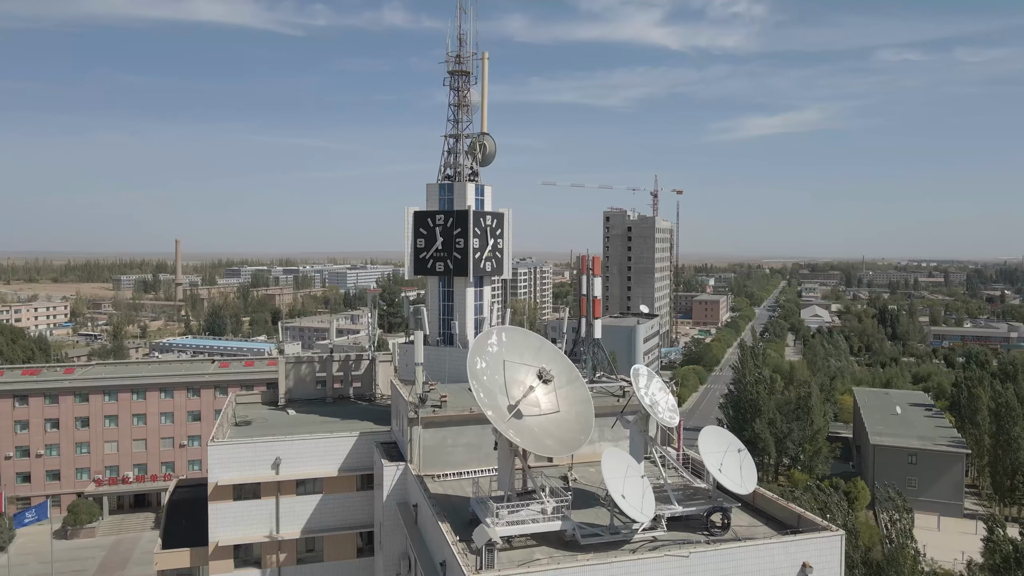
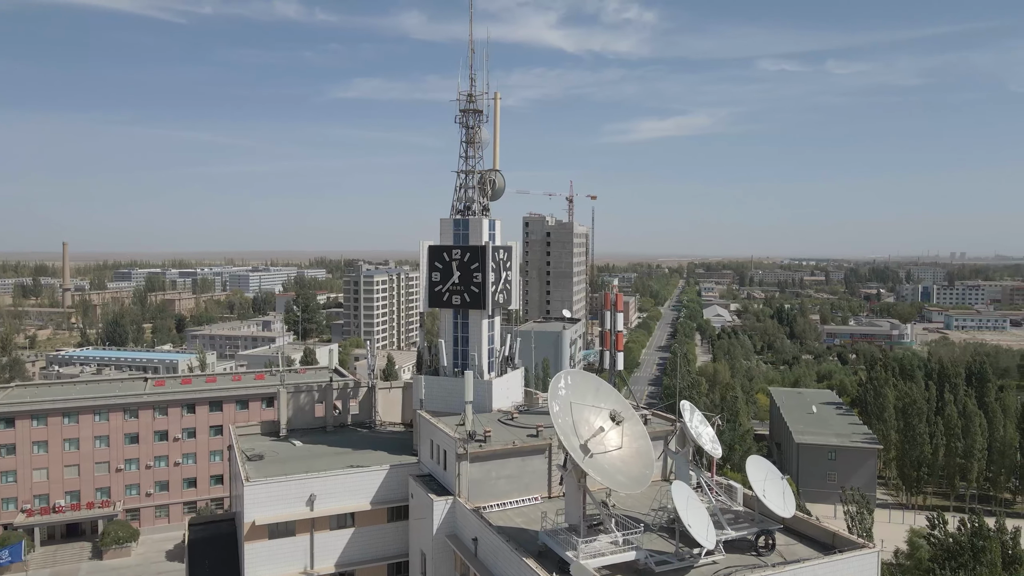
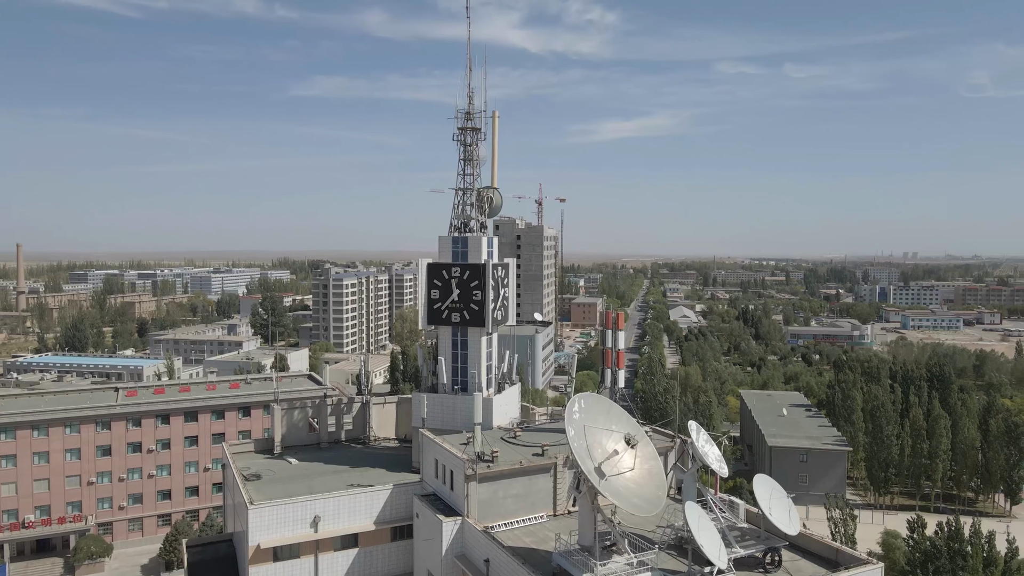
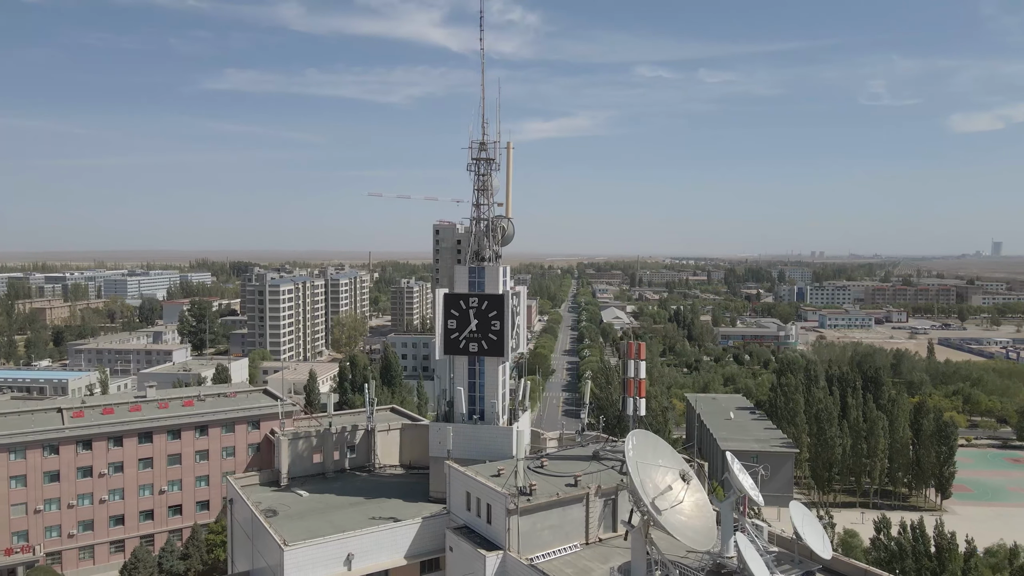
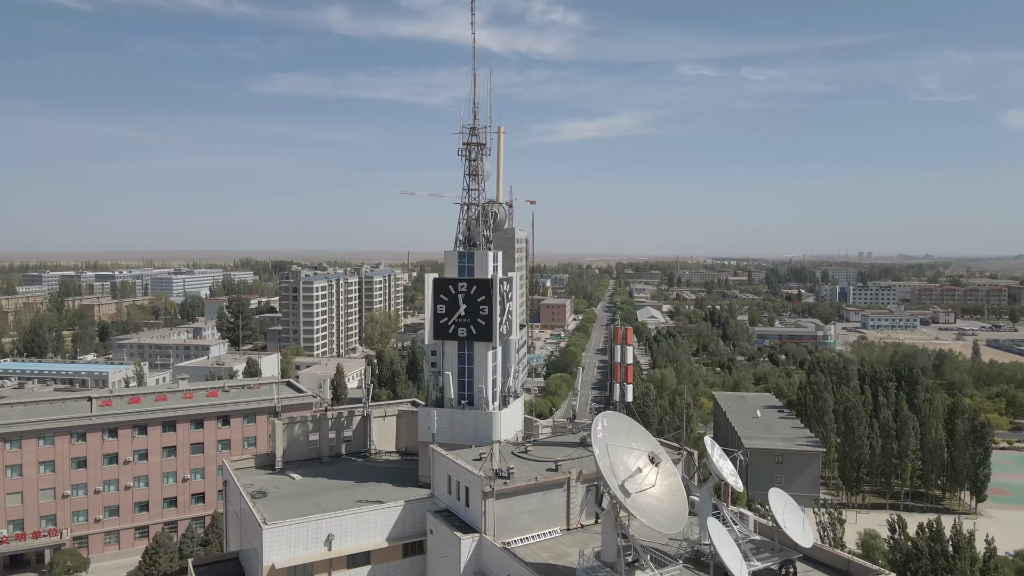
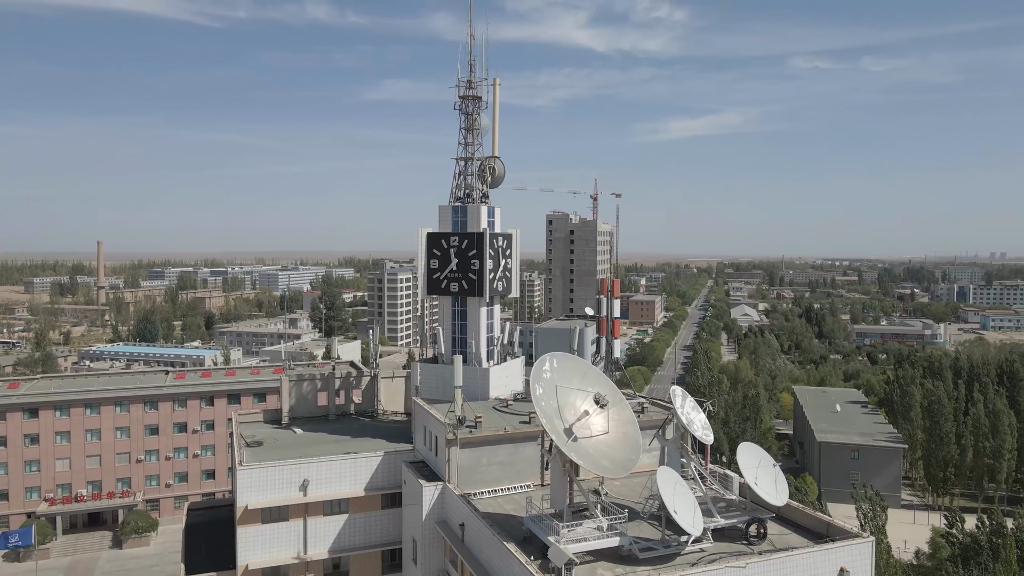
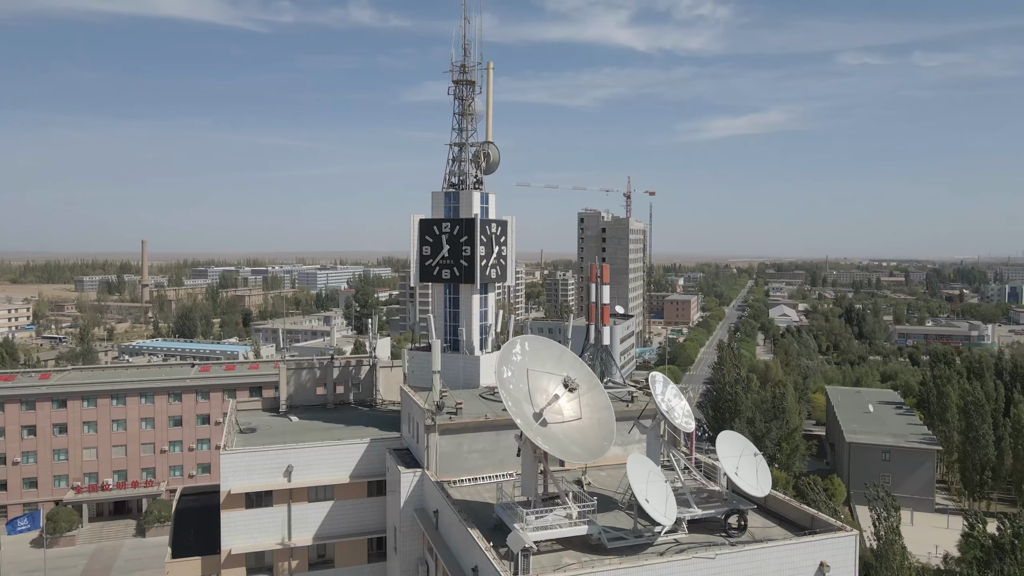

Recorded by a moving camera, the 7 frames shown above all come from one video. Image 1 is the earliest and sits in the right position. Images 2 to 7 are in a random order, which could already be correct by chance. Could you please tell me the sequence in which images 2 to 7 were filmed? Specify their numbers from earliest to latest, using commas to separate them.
7, 6, 2, 3, 5, 4
